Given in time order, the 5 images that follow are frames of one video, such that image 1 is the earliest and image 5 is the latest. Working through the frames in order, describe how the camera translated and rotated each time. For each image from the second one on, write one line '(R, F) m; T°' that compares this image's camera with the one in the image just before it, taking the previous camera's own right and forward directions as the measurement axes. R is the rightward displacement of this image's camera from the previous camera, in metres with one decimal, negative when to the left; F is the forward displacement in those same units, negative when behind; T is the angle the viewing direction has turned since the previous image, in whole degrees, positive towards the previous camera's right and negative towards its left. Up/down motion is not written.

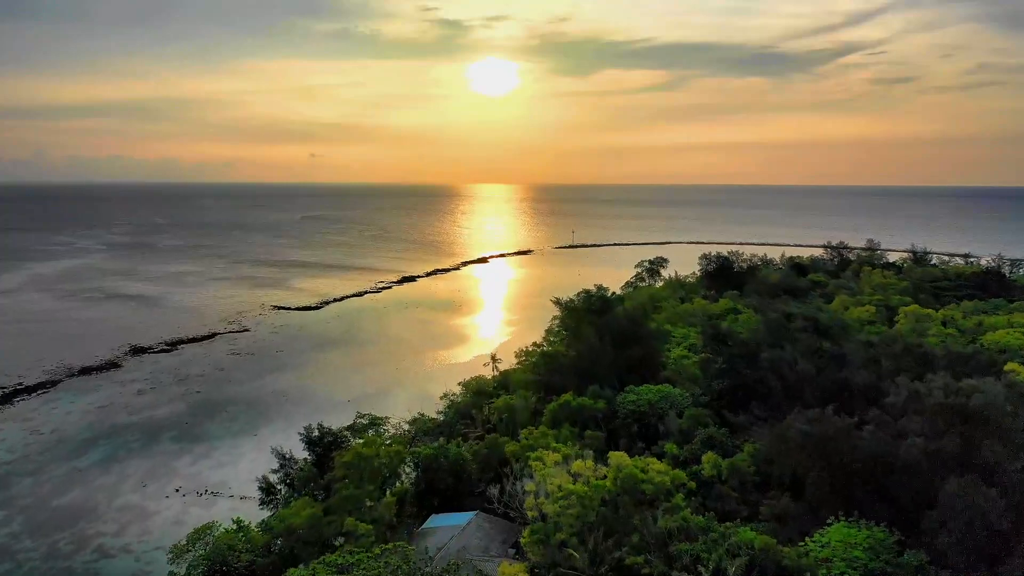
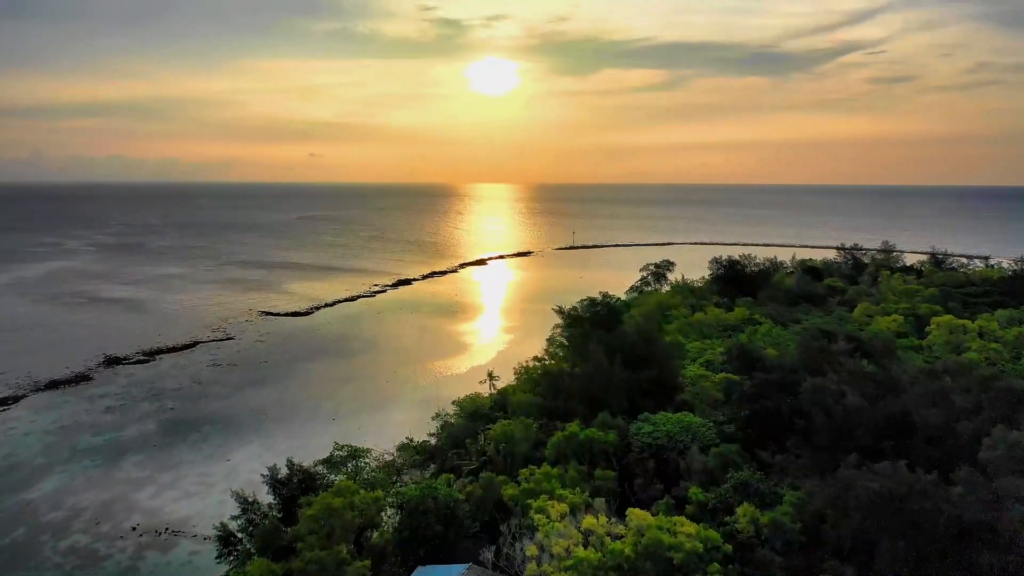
(0.0, +2.2) m; 0°
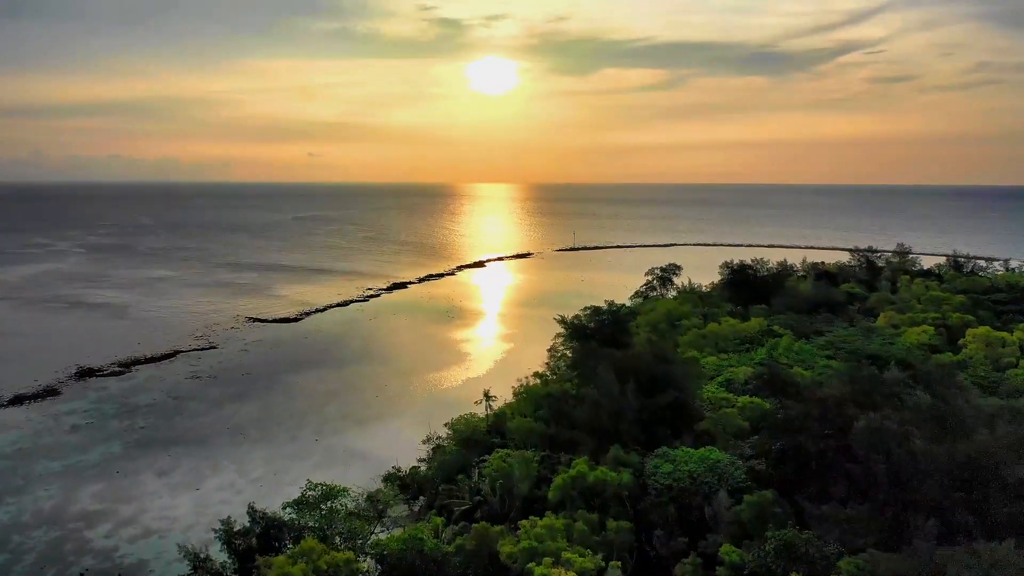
(0.0, +2.1) m; 0°
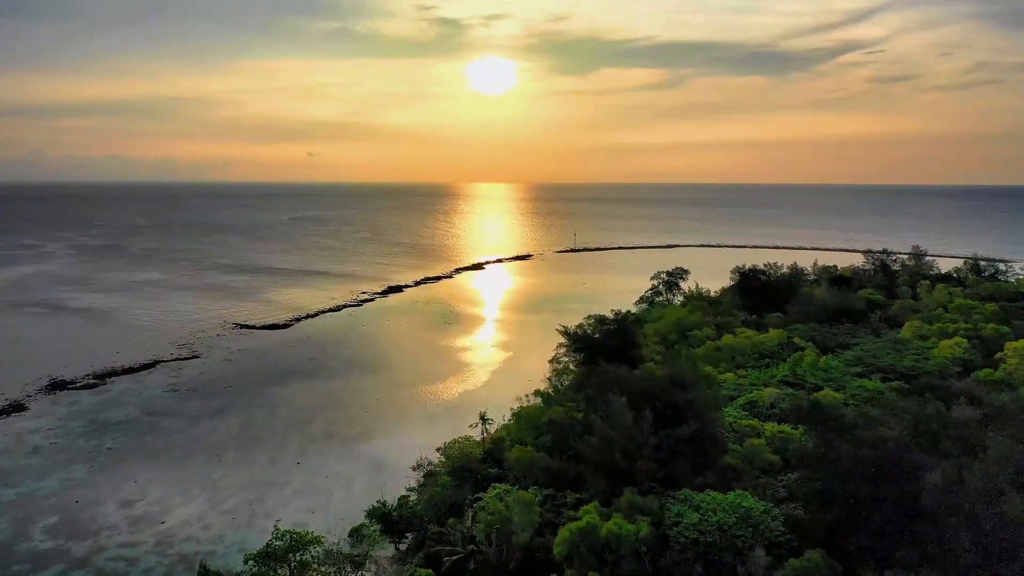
(0.0, +2.0) m; 0°
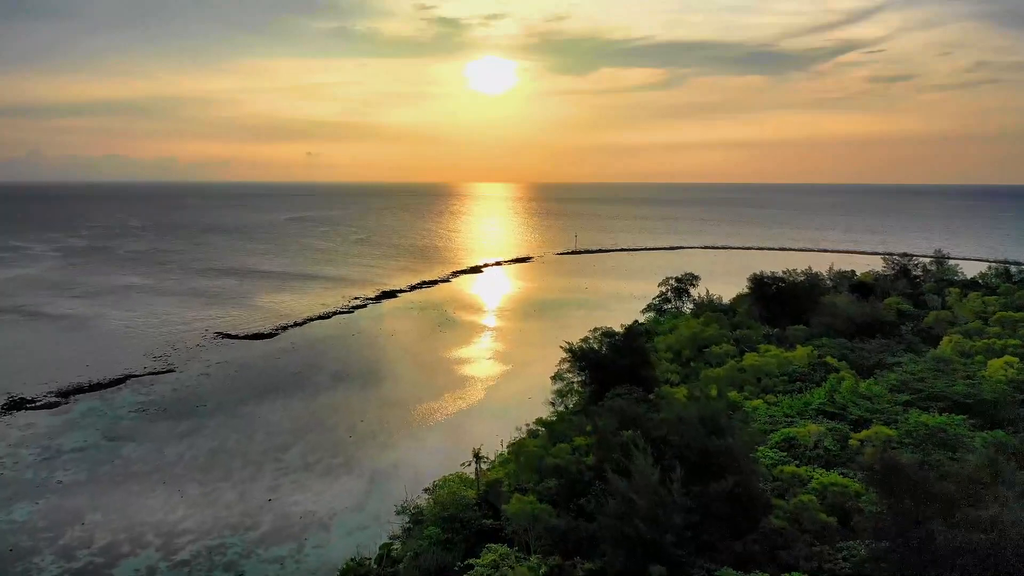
(0.0, +2.5) m; 0°
